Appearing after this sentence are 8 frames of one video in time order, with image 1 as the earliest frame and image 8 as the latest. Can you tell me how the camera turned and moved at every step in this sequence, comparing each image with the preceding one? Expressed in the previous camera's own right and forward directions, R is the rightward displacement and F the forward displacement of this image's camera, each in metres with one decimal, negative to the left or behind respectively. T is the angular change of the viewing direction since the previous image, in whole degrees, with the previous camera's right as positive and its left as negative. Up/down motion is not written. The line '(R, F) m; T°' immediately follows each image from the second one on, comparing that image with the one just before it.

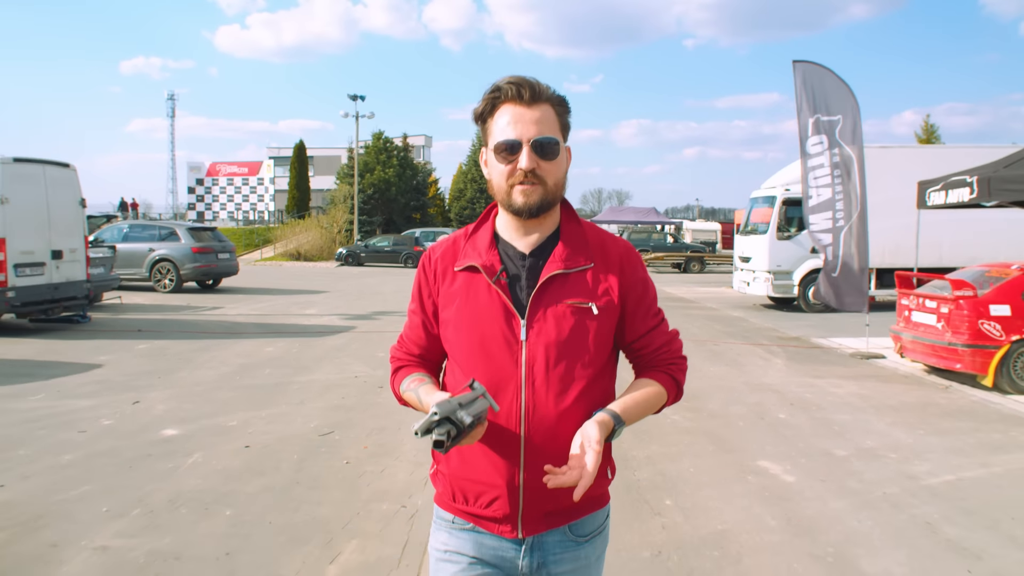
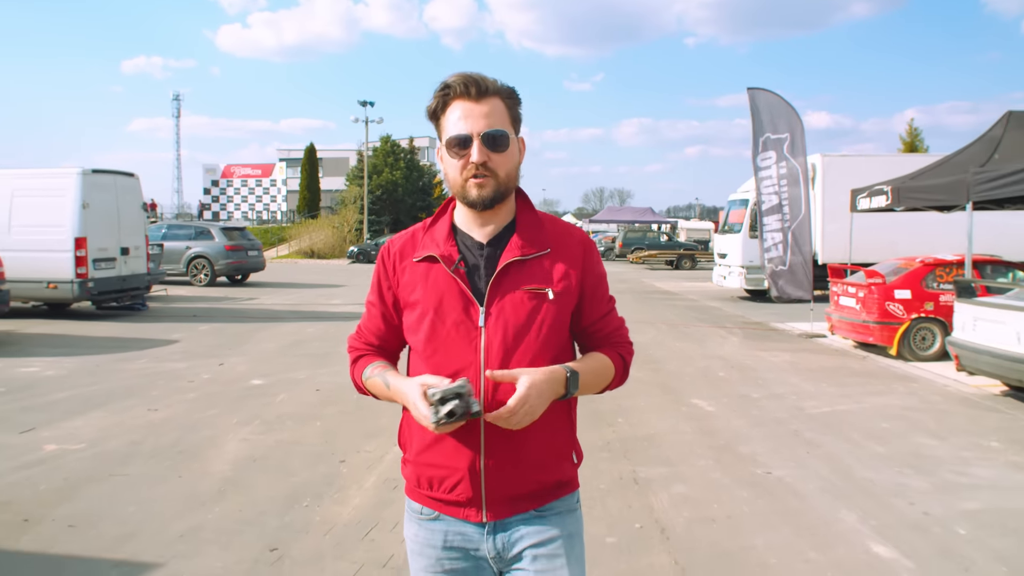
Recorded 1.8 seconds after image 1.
(0.0, -1.8) m; 0°
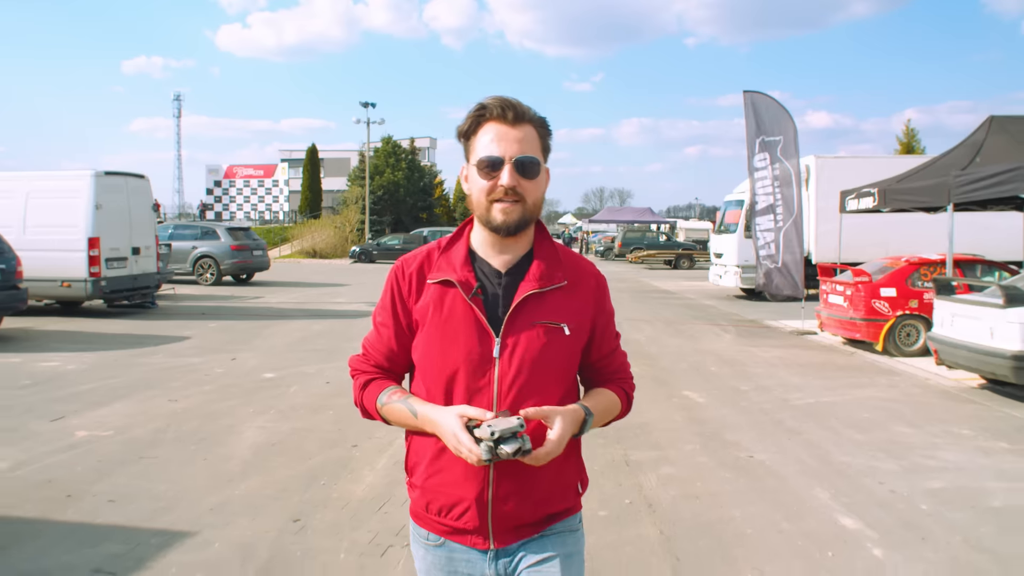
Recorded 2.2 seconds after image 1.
(0.0, -0.3) m; 0°
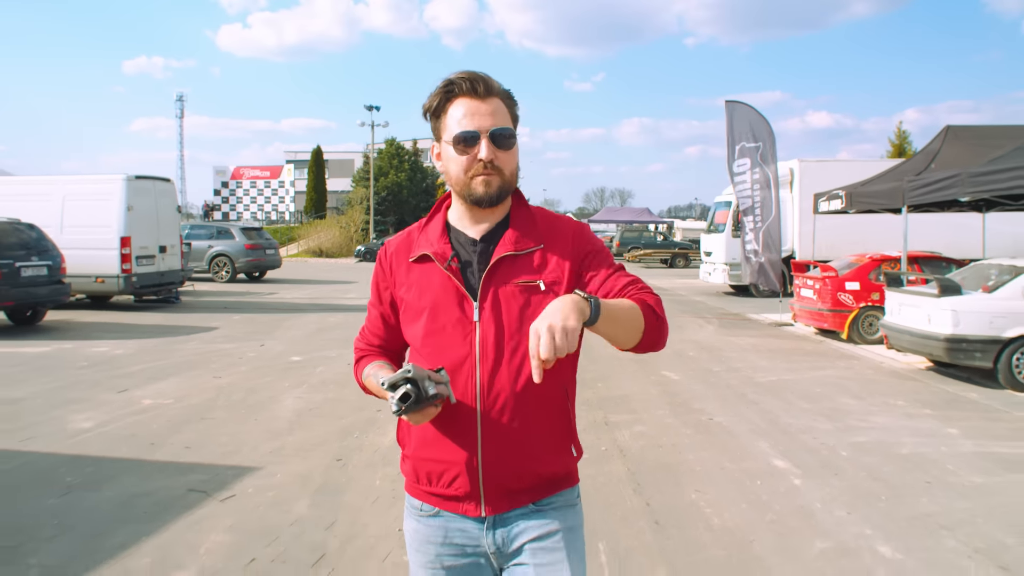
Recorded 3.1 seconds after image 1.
(0.0, -0.9) m; 0°
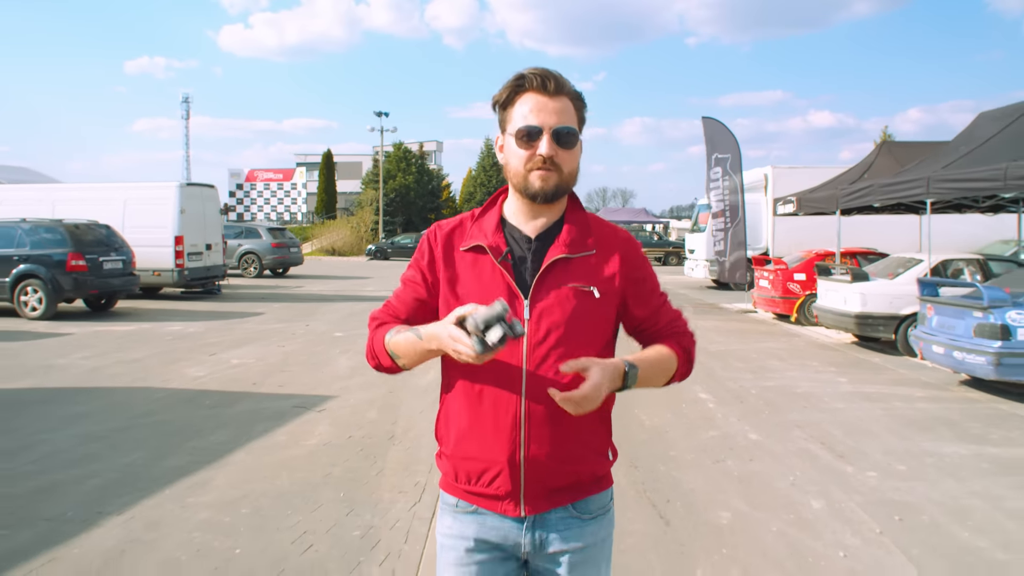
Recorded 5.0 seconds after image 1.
(0.0, -1.9) m; 0°
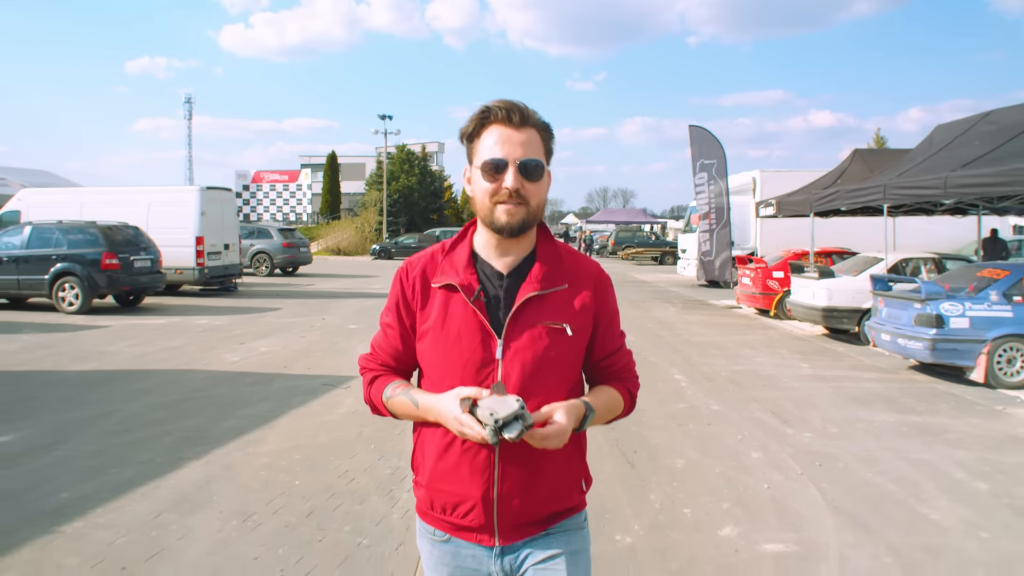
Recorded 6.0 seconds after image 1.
(0.0, -0.9) m; 0°
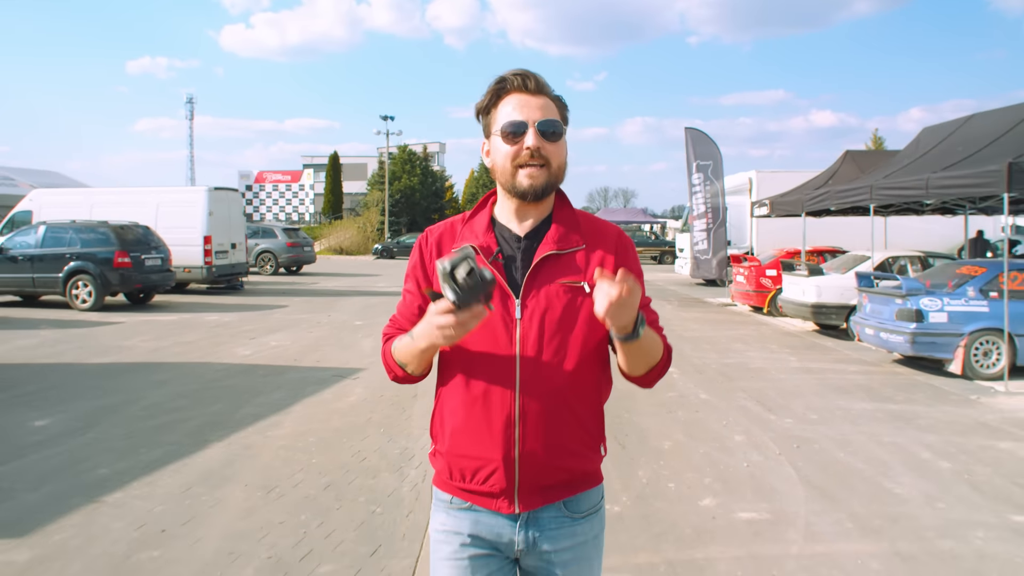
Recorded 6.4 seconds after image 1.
(0.0, -0.4) m; 0°
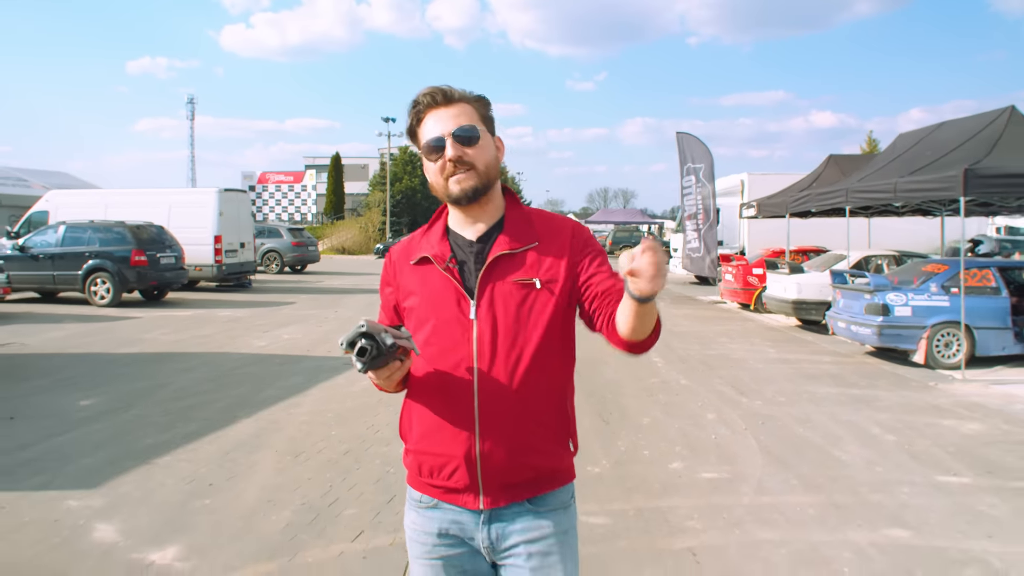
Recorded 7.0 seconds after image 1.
(0.0, -0.6) m; 0°
